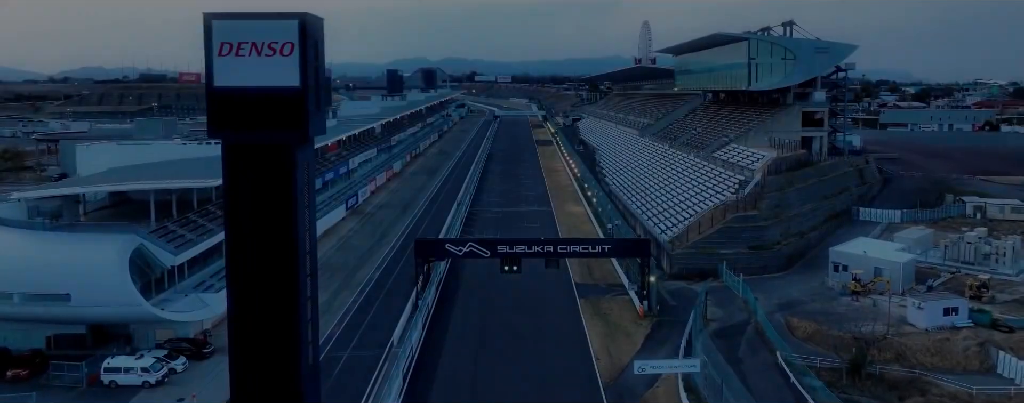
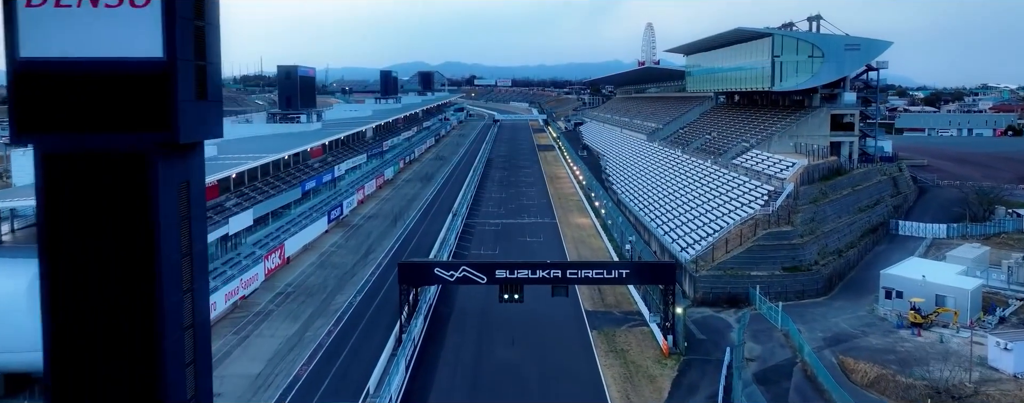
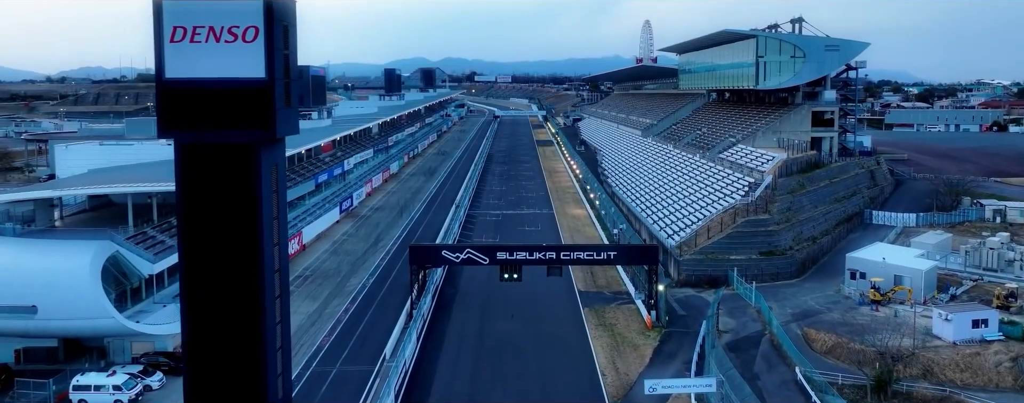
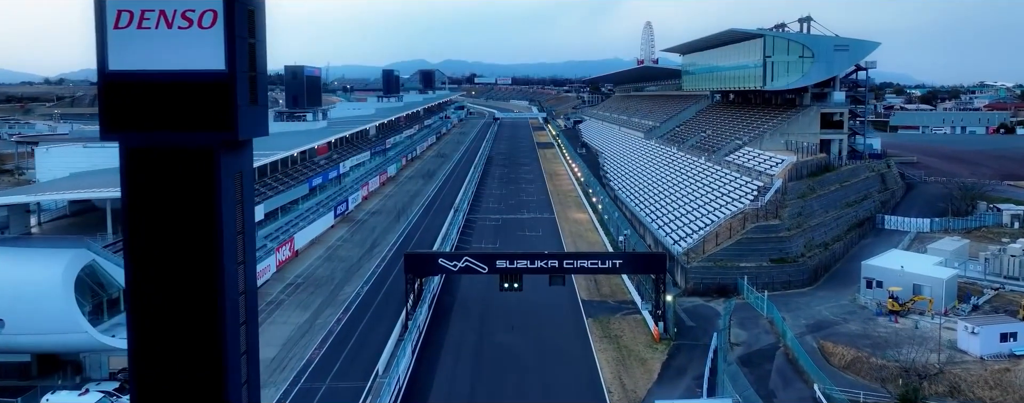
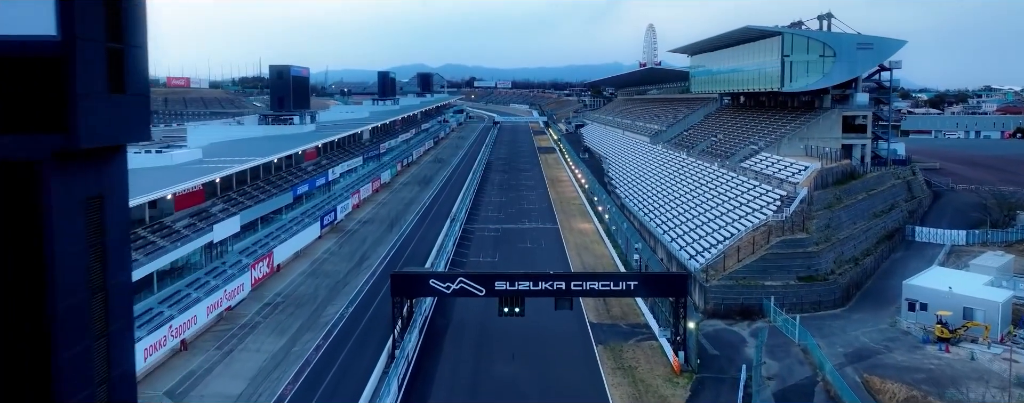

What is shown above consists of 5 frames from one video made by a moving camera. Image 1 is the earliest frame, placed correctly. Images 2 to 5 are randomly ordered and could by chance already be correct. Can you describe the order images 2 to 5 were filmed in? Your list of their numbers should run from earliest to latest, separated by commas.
3, 4, 2, 5
